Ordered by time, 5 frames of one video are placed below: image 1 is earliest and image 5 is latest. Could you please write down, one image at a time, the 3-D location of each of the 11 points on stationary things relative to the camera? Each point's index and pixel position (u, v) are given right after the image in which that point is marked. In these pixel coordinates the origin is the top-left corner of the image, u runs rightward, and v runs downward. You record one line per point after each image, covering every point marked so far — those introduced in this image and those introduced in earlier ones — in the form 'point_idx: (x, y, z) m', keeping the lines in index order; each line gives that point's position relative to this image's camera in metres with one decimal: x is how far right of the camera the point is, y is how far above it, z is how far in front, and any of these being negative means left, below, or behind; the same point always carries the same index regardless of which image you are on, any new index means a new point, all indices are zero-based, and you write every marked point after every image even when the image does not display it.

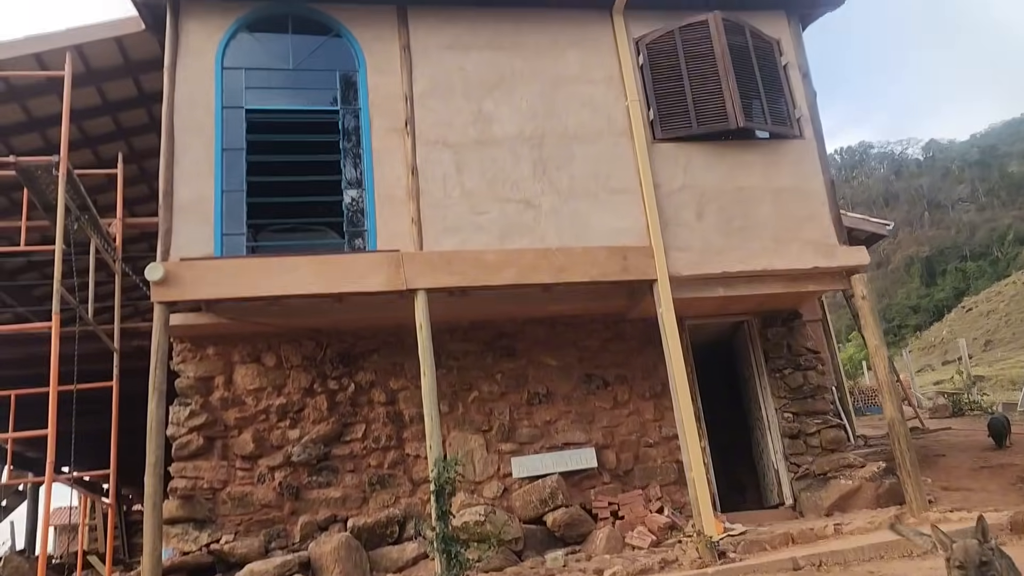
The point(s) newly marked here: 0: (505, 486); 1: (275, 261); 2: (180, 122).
0: (0.0, -1.5, +5.9) m
1: (-1.5, +0.2, +5.1) m
2: (-2.2, +1.1, +5.4) m
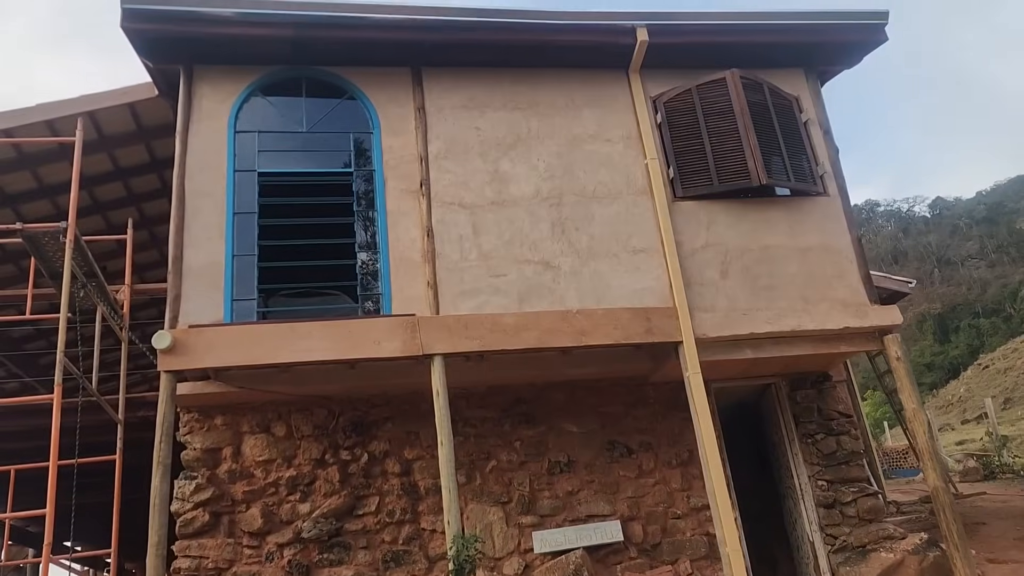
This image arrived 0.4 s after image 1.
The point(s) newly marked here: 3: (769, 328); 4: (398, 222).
0: (+0.1, -1.9, +5.6) m
1: (-1.4, -0.2, +4.9) m
2: (-2.1, +0.7, +5.2) m
3: (+1.8, -0.3, +5.5) m
4: (-0.8, +0.4, +5.4) m
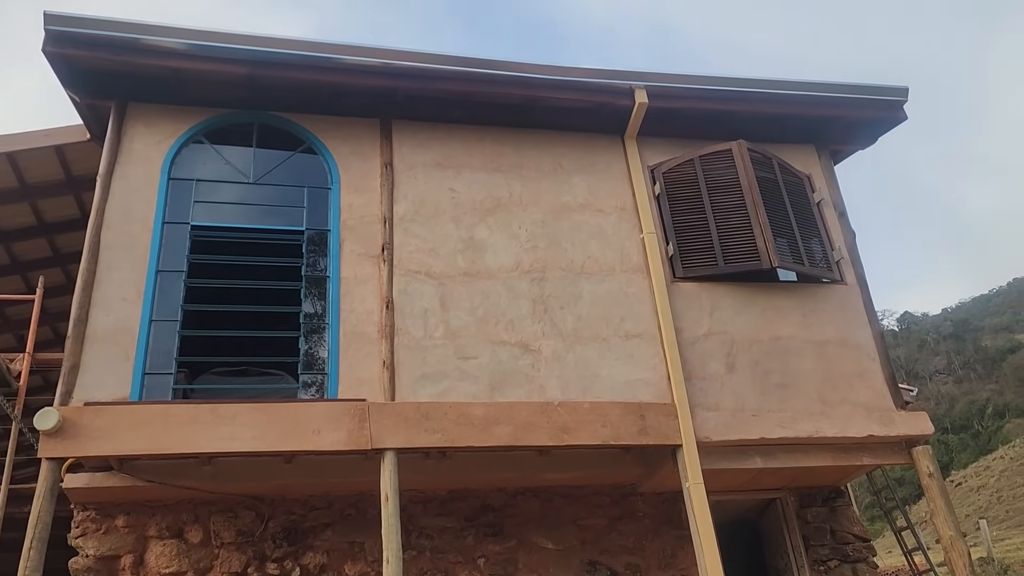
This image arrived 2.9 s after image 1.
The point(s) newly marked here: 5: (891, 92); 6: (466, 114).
0: (-0.1, -2.4, +4.6) m
1: (-1.5, -0.6, +4.0) m
2: (-2.2, +0.3, +4.4) m
3: (+1.6, -0.8, +4.7) m
4: (-0.9, 0.0, +4.6) m
5: (+2.7, +1.4, +5.6) m
6: (-0.3, +1.1, +5.3) m
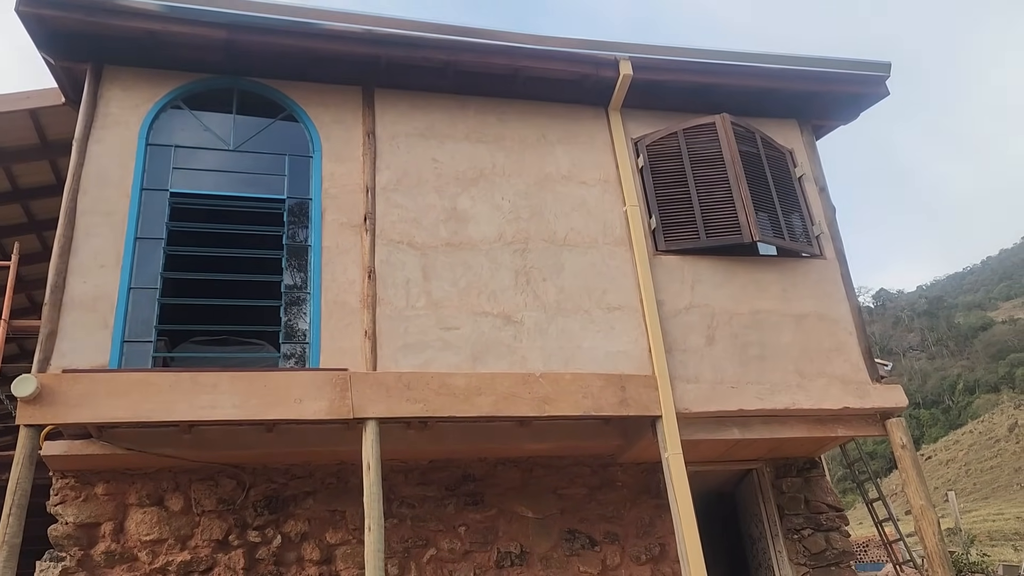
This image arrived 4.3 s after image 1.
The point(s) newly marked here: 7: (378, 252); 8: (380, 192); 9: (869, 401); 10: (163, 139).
0: (-0.3, -2.2, +4.6) m
1: (-1.6, -0.4, +4.0) m
2: (-2.3, +0.5, +4.4) m
3: (+1.5, -0.7, +4.8) m
4: (-1.0, +0.2, +4.6) m
5: (+2.5, +1.5, +5.7) m
6: (-0.4, +1.3, +5.3) m
7: (-0.8, +0.2, +4.7) m
8: (-0.8, +0.6, +4.9) m
9: (+2.2, -0.7, +5.0) m
10: (-2.0, +0.9, +4.7) m
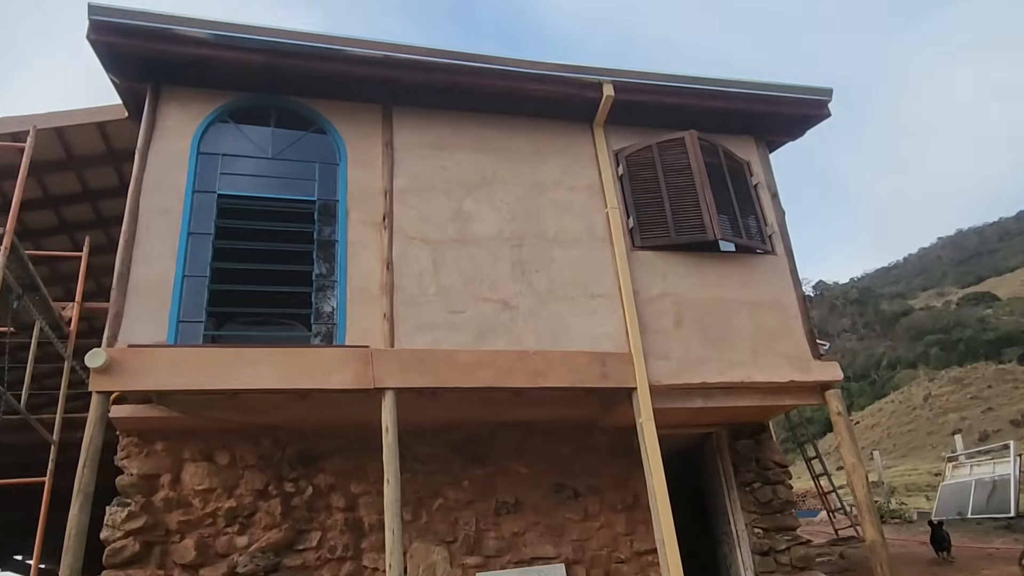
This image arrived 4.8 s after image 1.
0: (-0.3, -2.2, +5.5) m
1: (-1.6, -0.4, +4.8) m
2: (-2.3, +0.5, +5.2) m
3: (+1.4, -0.6, +5.7) m
4: (-1.0, +0.2, +5.4) m
5: (+2.5, +1.6, +6.5) m
6: (-0.4, +1.4, +6.1) m
7: (-0.8, +0.3, +5.5) m
8: (-0.8, +0.7, +5.7) m
9: (+2.2, -0.6, +5.9) m
10: (-2.0, +1.0, +5.5) m
